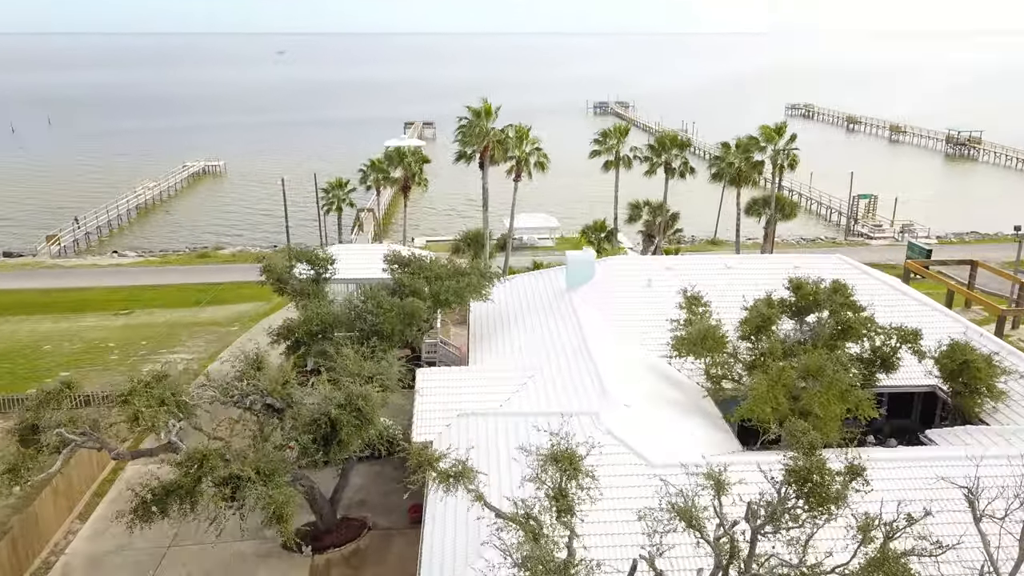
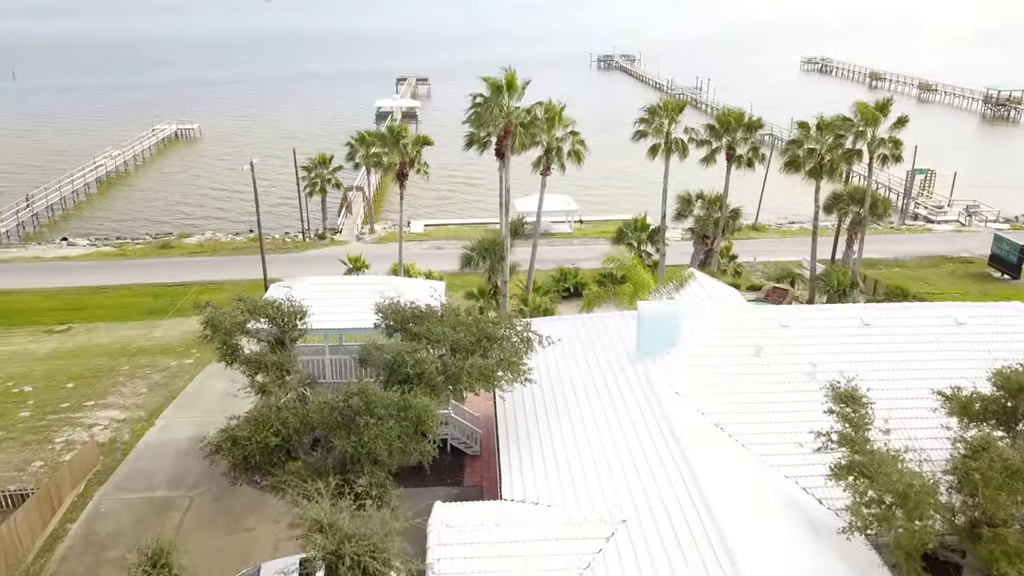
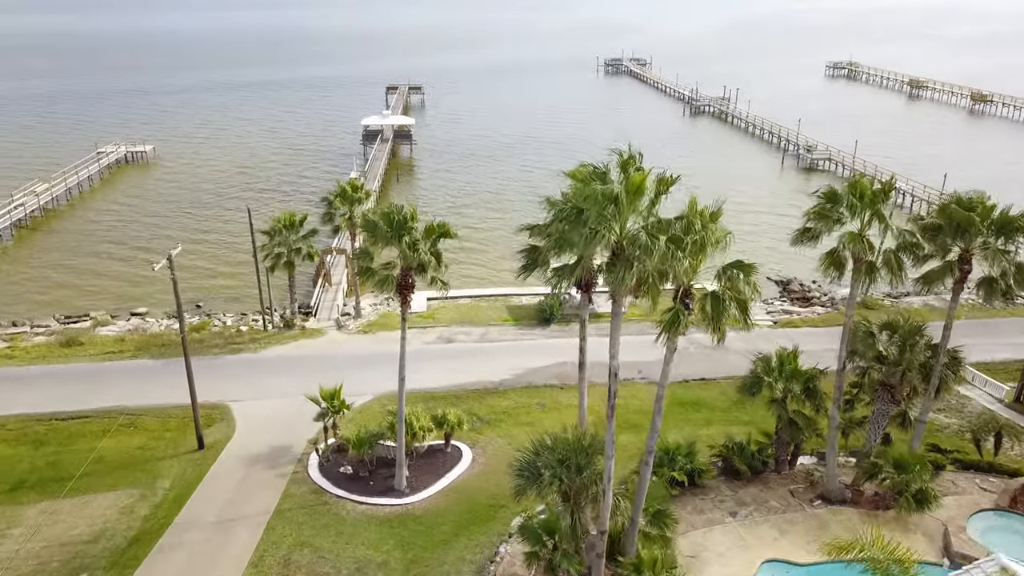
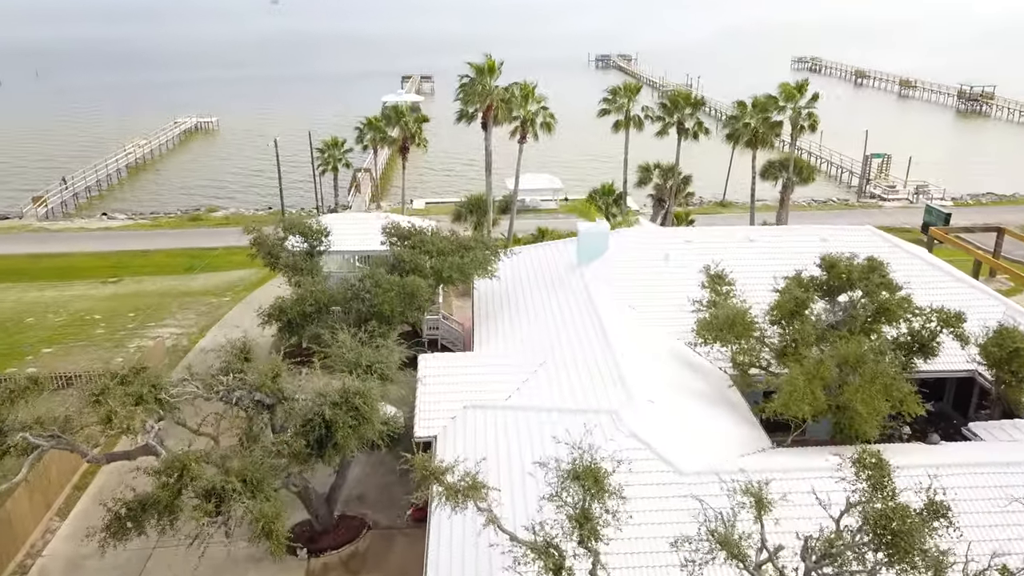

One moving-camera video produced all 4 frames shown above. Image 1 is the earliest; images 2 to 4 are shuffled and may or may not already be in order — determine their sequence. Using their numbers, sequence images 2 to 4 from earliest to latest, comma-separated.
4, 2, 3
